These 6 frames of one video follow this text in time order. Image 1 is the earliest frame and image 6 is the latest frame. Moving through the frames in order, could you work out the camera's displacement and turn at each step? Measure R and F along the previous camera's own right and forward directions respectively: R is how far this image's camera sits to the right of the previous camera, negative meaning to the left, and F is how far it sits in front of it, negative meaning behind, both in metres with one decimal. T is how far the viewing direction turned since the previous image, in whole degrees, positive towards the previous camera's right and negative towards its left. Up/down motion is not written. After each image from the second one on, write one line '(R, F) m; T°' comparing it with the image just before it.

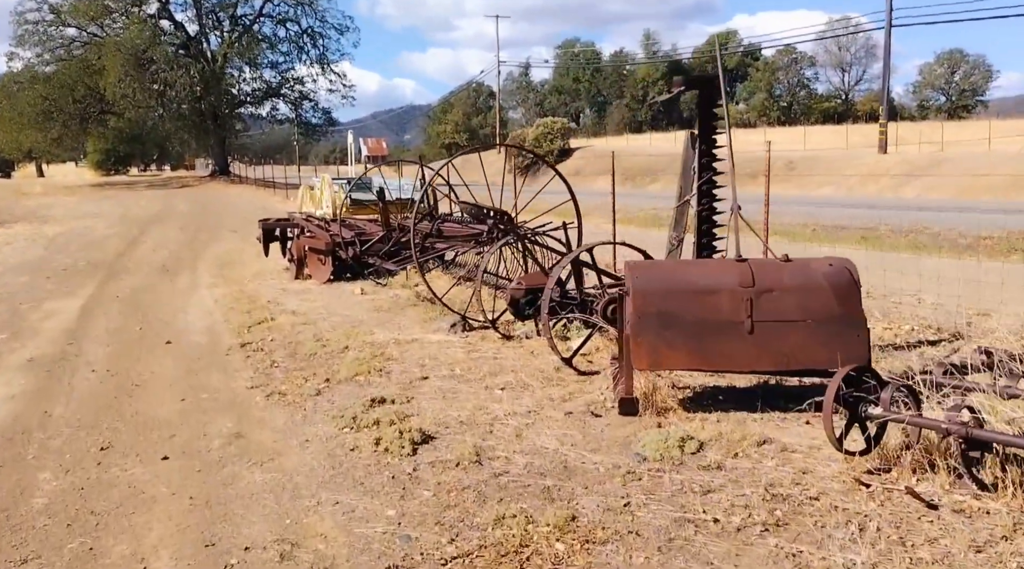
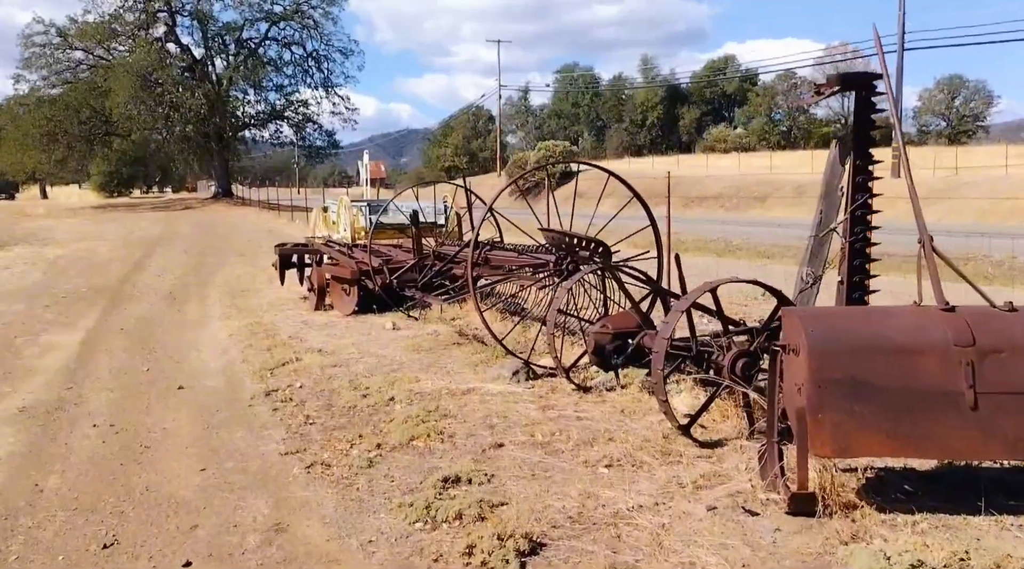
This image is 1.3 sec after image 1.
(-0.6, +1.1) m; 0°
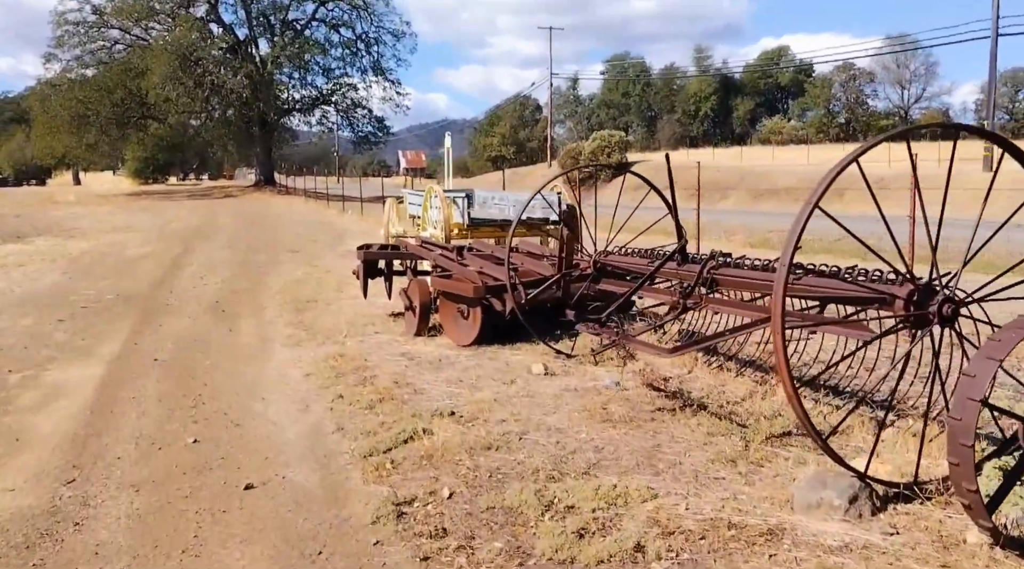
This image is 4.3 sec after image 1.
(-1.3, +2.9) m; -3°
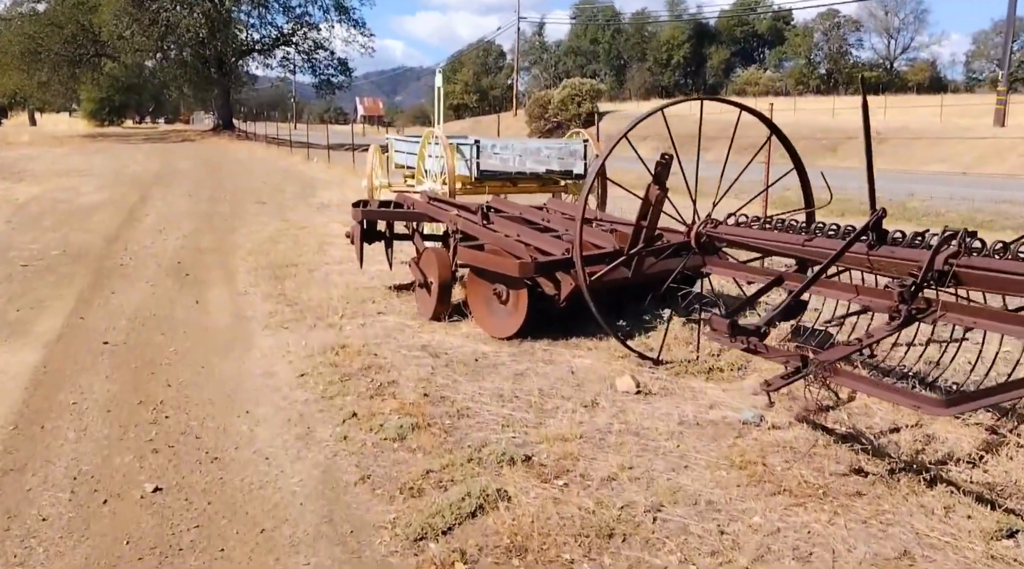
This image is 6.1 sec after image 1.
(-0.8, +2.1) m; +3°
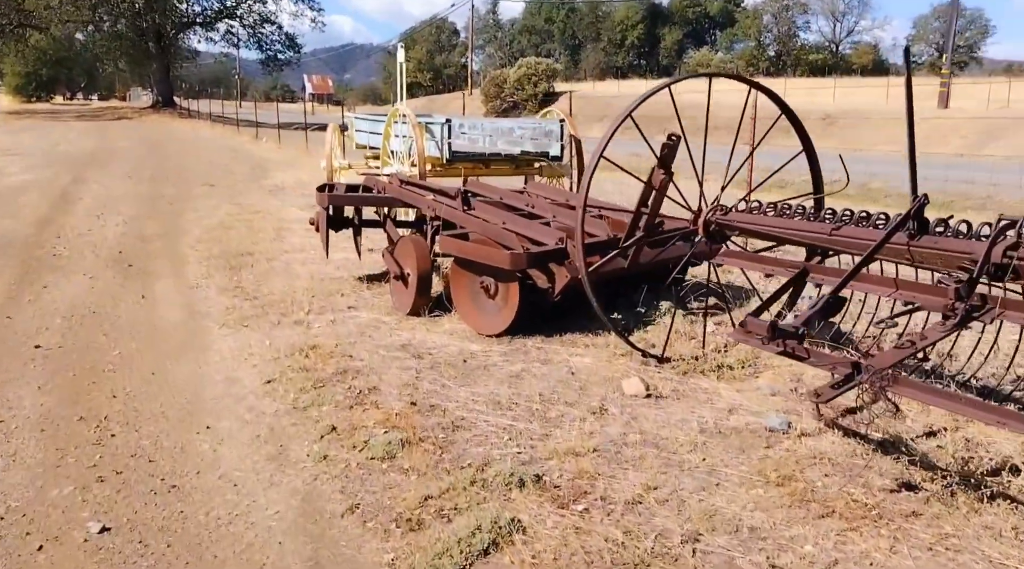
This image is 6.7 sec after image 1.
(-0.2, +0.5) m; +3°
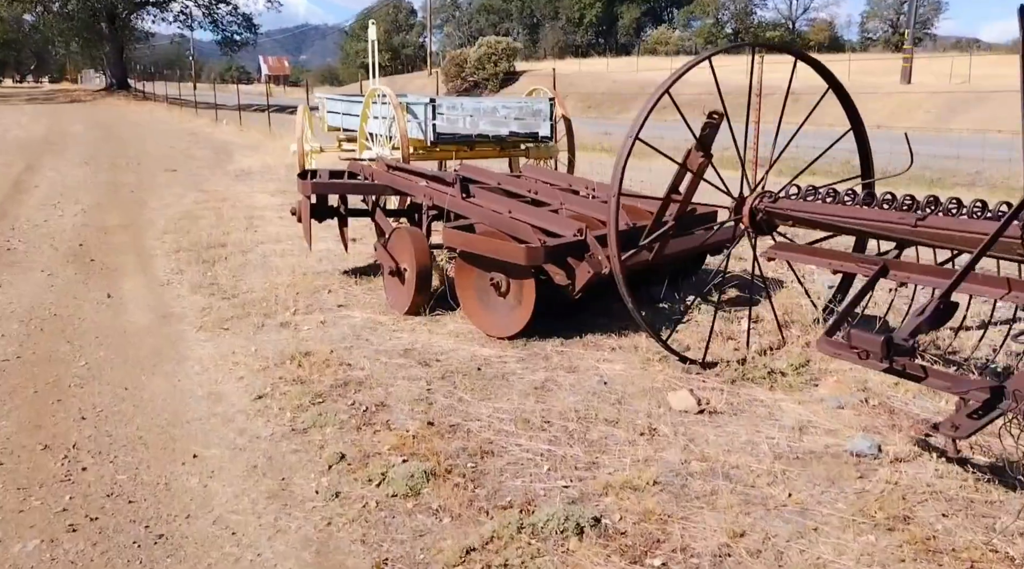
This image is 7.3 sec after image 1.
(-0.3, +0.7) m; +2°
